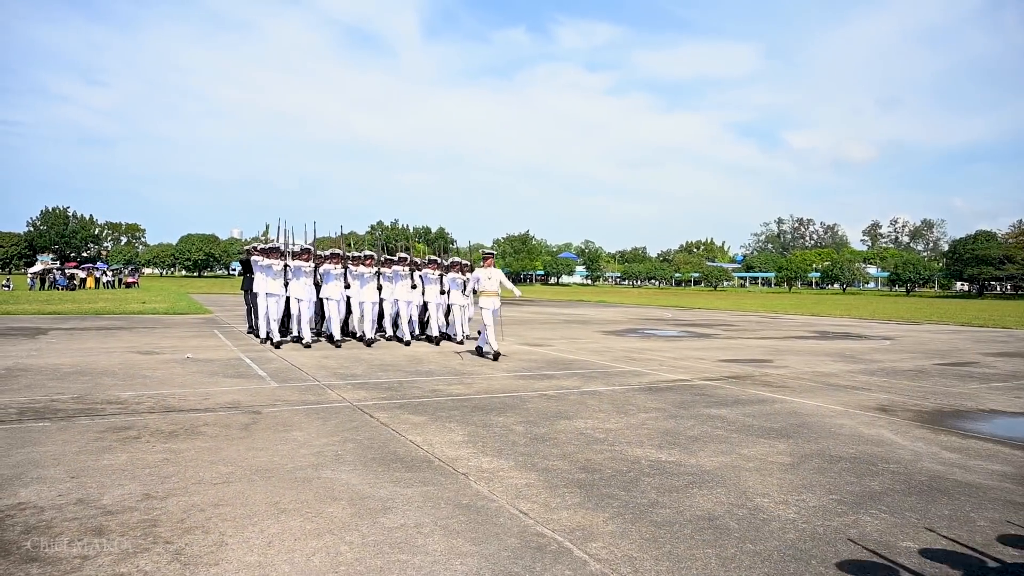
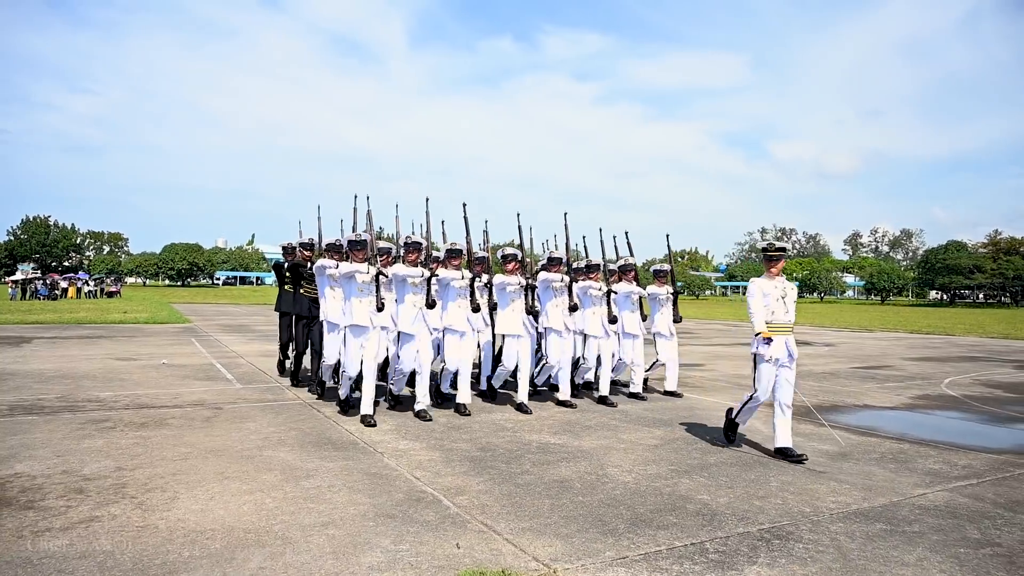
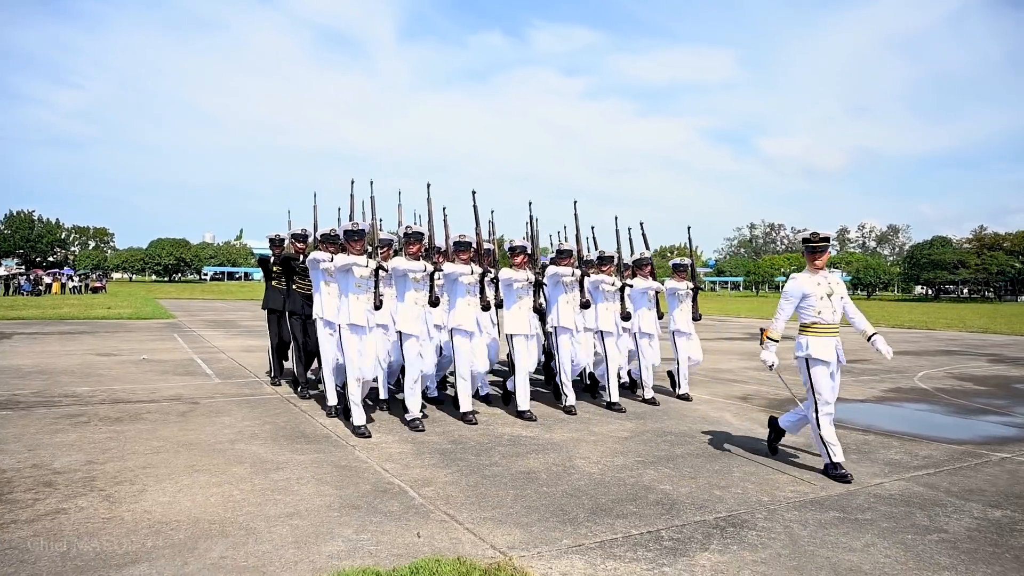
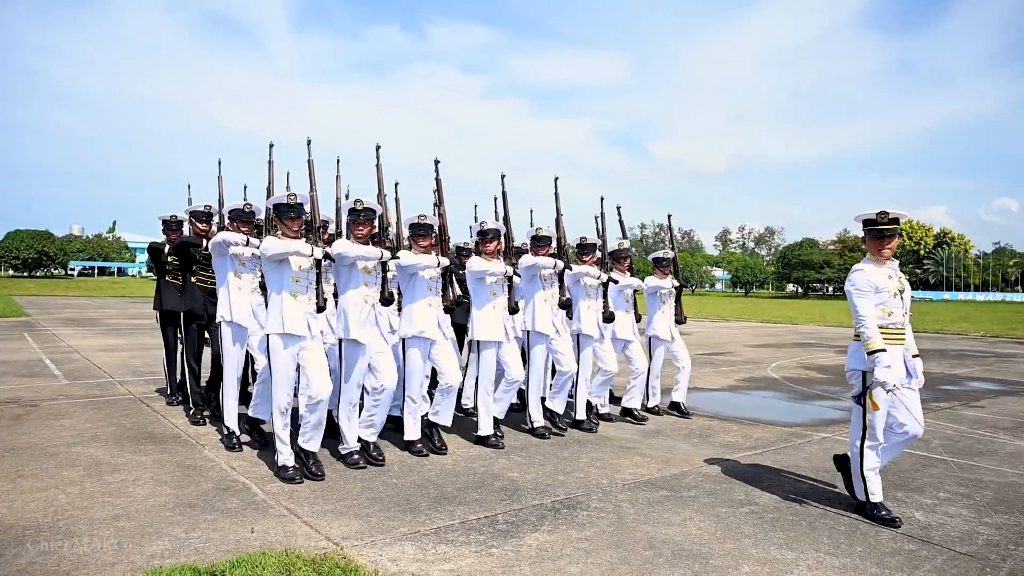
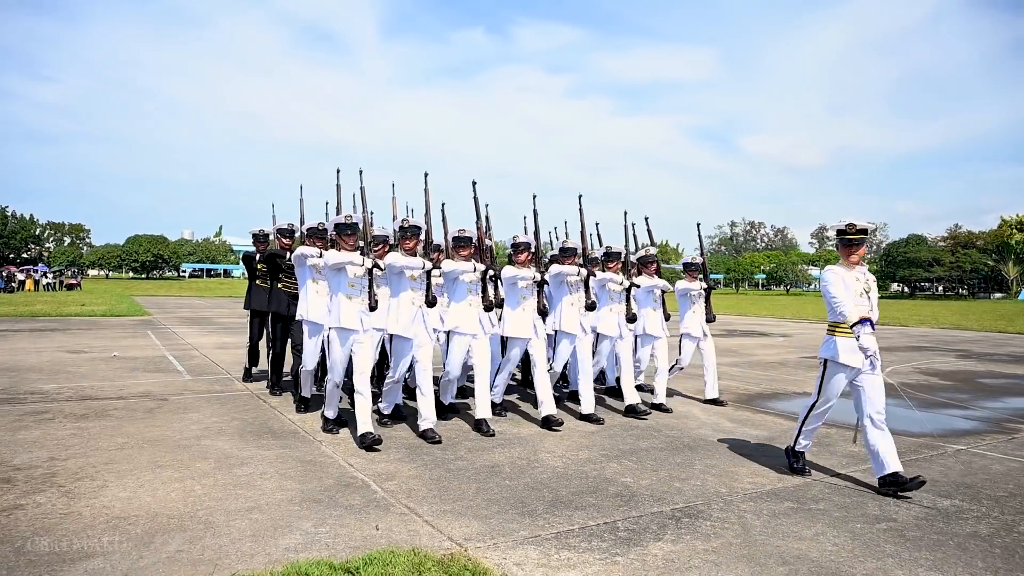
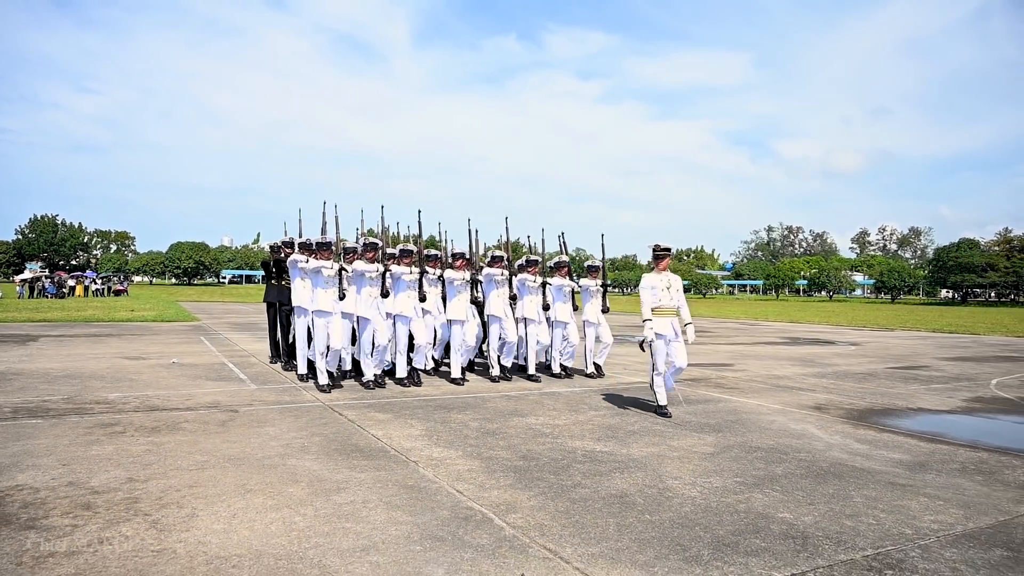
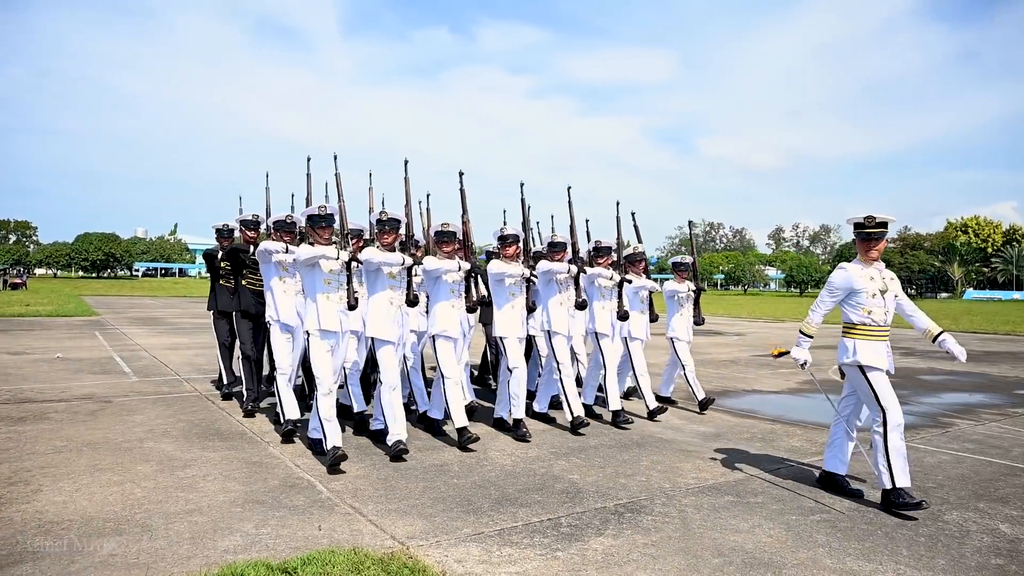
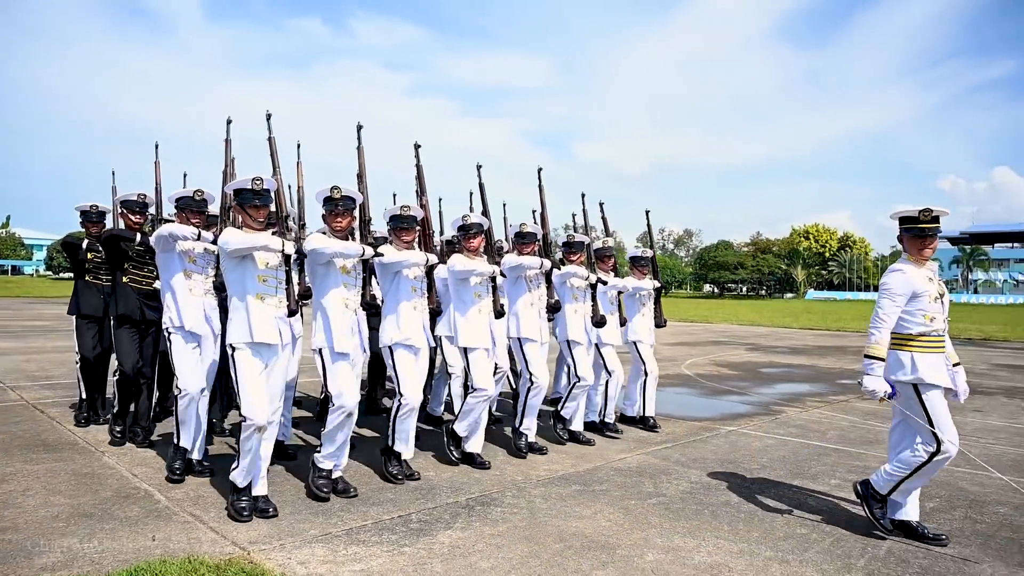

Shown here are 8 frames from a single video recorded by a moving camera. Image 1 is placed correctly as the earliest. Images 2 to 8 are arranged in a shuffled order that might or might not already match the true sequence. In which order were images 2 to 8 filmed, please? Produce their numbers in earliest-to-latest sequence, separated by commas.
6, 2, 3, 5, 7, 4, 8
